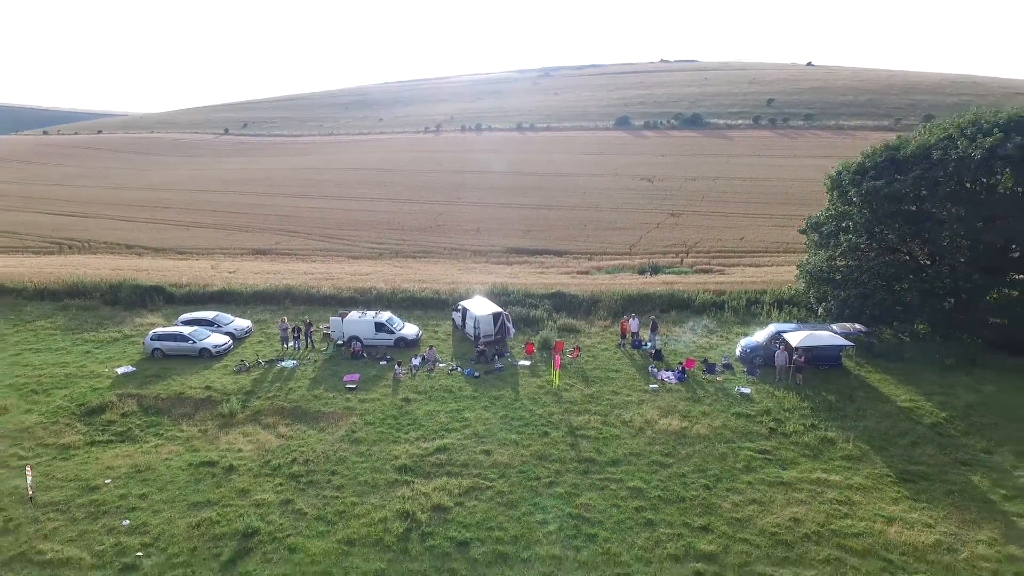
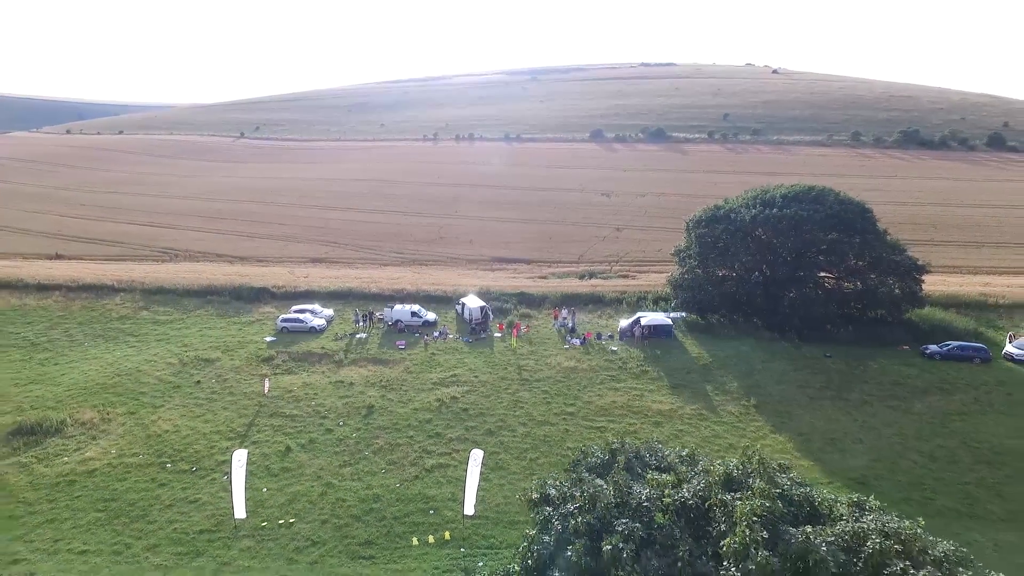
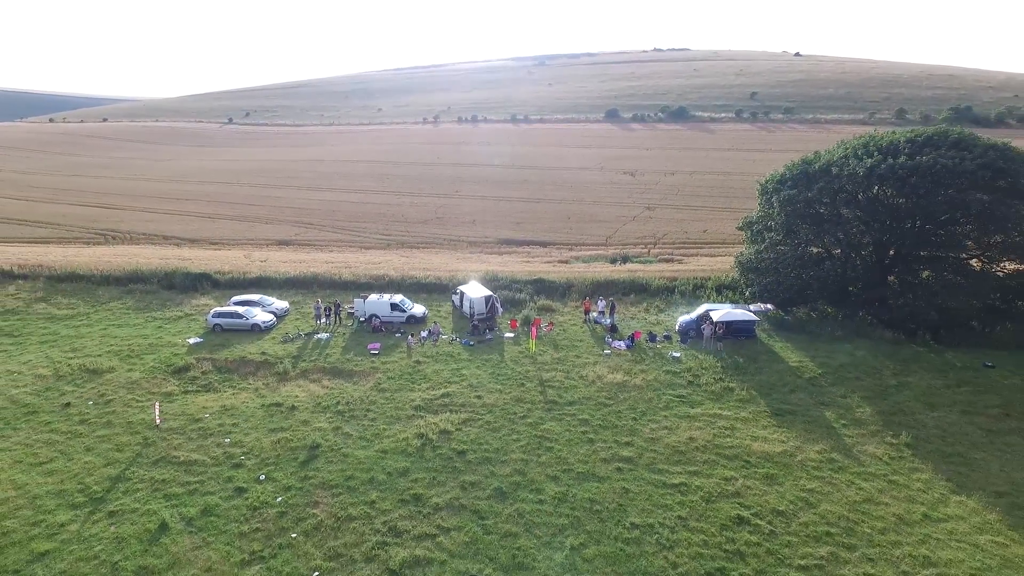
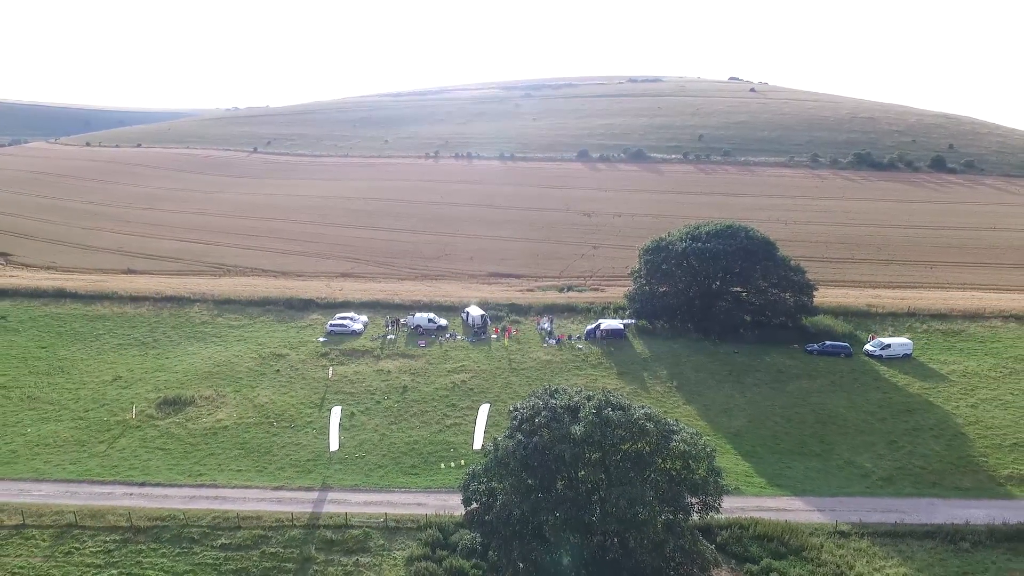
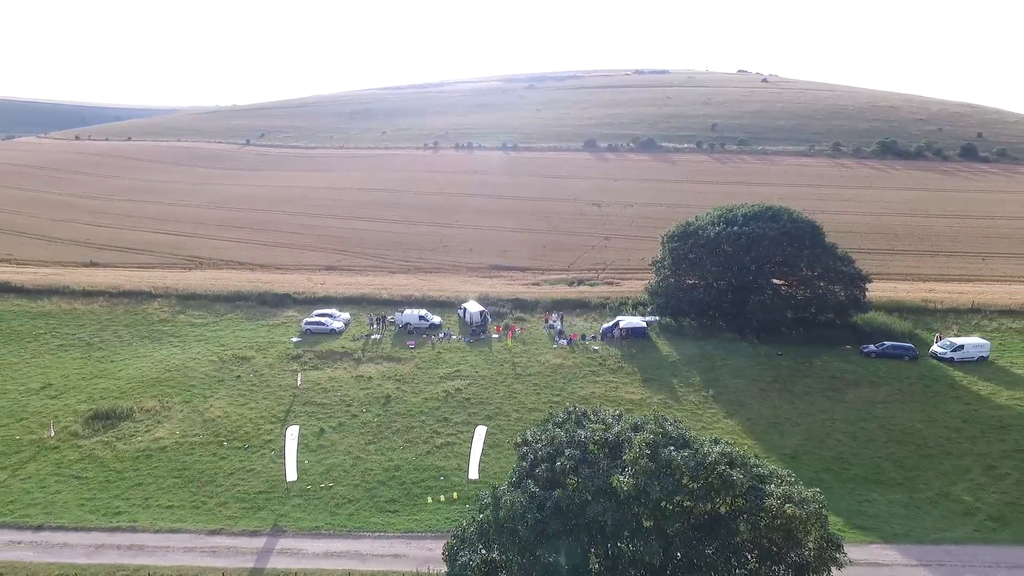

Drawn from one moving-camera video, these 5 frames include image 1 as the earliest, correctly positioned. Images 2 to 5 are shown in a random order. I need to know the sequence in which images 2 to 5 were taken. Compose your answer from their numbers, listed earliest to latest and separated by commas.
3, 2, 5, 4
